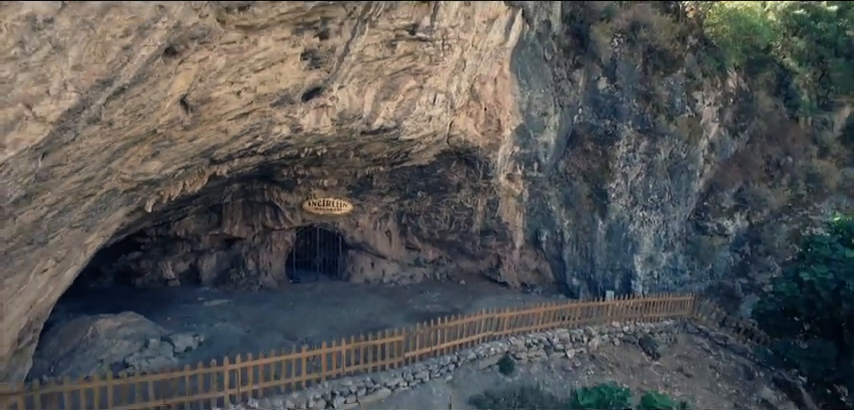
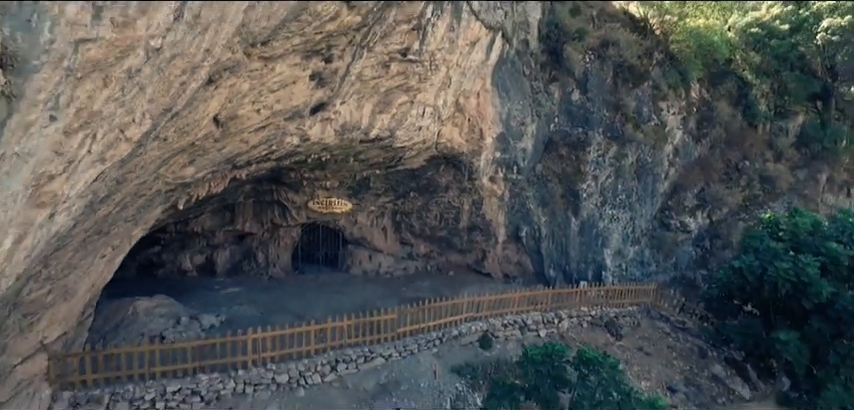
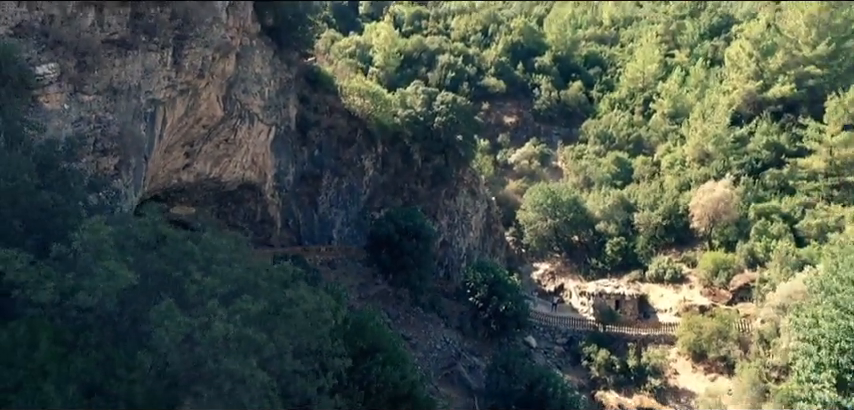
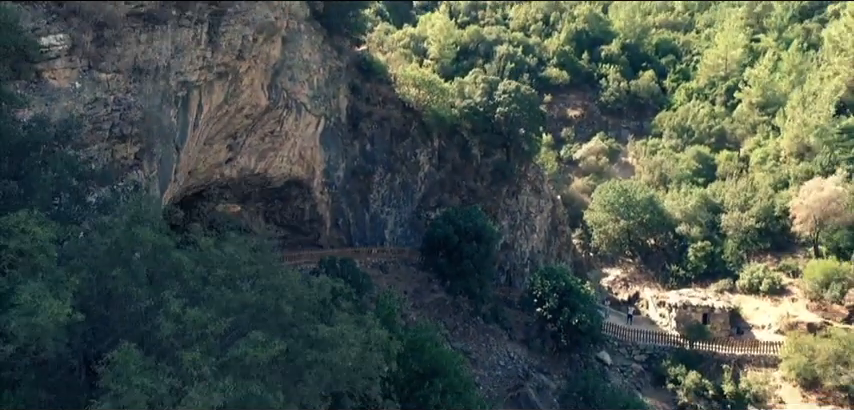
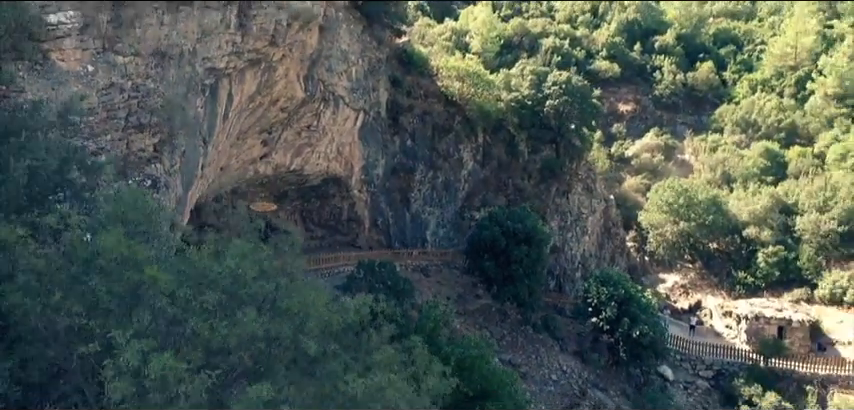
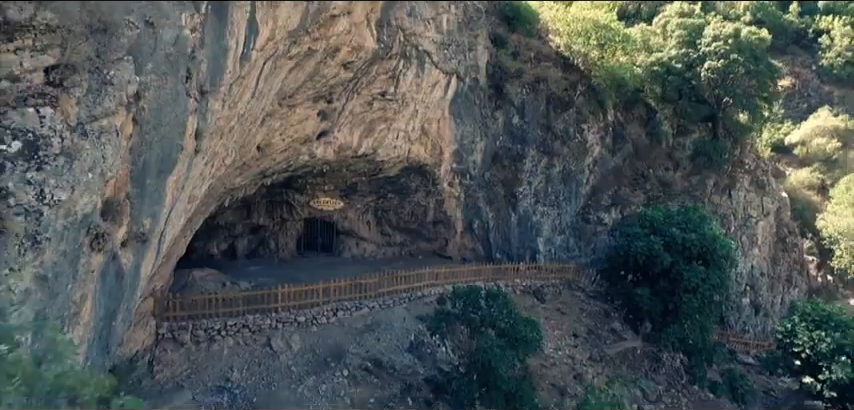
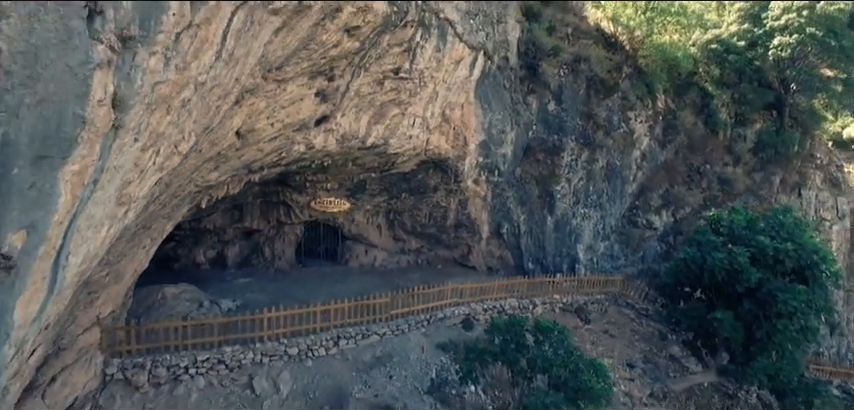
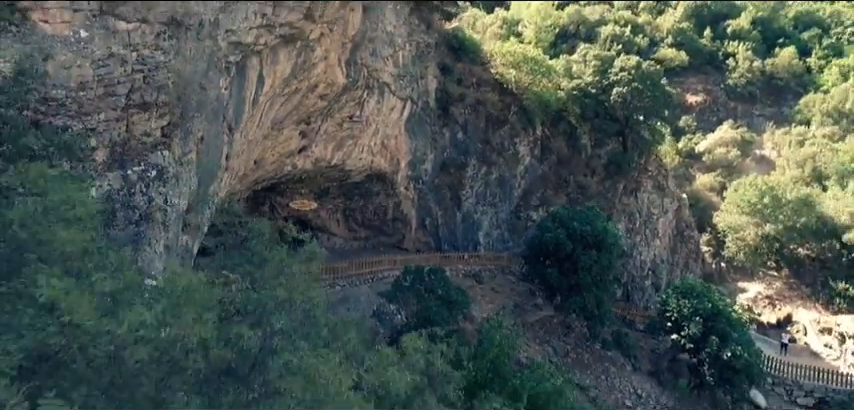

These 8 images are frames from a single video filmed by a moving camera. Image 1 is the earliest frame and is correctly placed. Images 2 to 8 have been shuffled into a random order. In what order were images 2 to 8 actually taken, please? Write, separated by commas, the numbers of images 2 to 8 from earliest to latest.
2, 7, 6, 8, 5, 4, 3
